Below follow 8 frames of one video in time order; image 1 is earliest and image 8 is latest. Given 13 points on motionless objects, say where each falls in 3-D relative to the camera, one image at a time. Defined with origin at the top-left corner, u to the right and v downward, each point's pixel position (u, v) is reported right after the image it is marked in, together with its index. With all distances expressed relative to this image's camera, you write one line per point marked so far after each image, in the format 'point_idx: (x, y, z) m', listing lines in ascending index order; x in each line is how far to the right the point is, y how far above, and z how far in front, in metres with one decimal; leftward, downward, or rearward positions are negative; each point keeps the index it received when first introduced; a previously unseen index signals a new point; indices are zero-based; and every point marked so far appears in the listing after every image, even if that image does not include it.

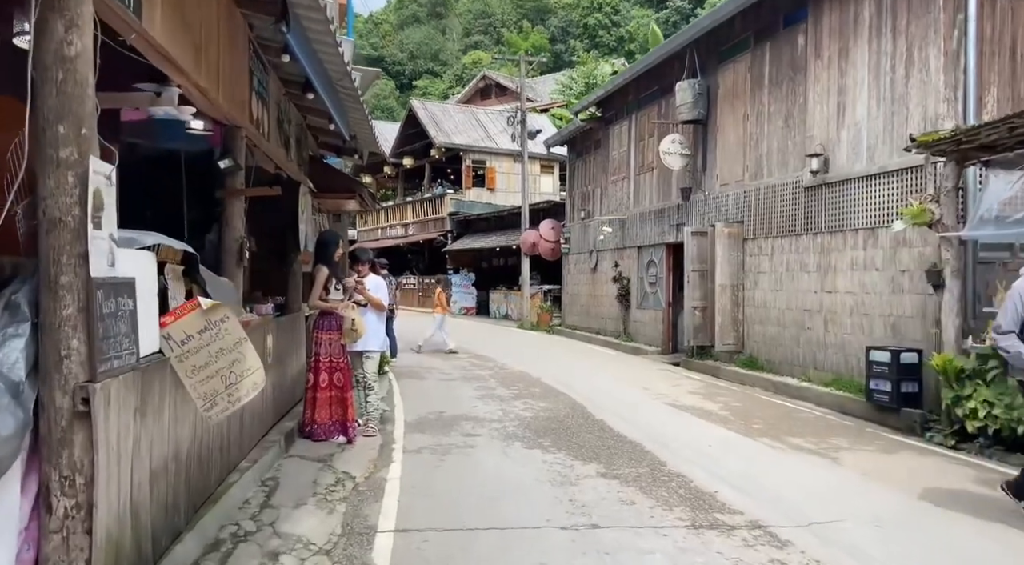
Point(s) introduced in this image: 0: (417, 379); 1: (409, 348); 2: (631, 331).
0: (-1.5, -1.5, +12.0) m
1: (-2.3, -1.5, +16.8) m
2: (+2.9, -1.2, +17.8) m
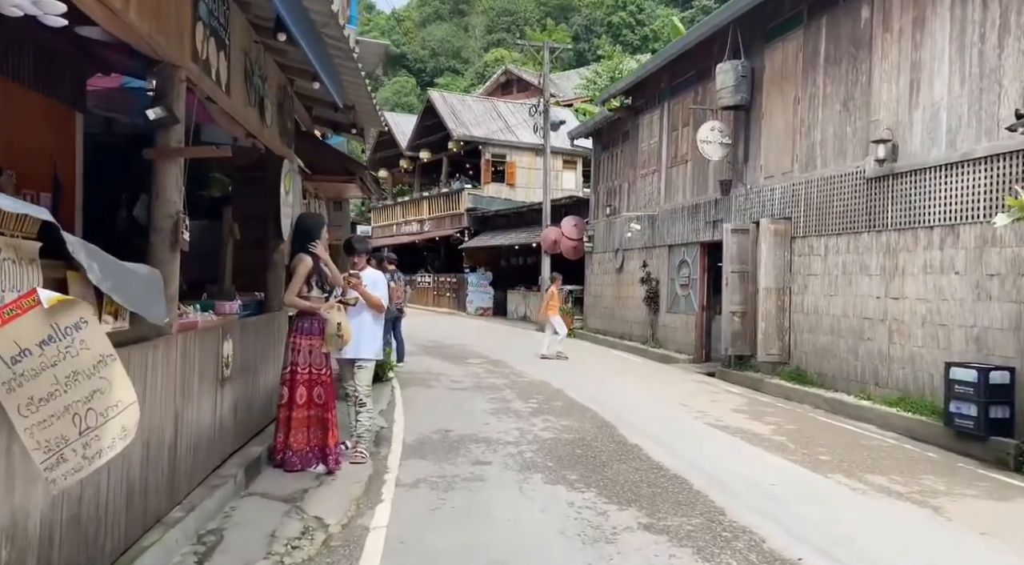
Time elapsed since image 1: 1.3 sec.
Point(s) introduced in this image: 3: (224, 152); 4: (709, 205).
0: (-1.3, -1.5, +10.7) m
1: (-1.9, -1.4, +15.6) m
2: (+3.3, -1.2, +16.5) m
3: (-1.5, +0.7, +3.9) m
4: (+3.8, +1.5, +14.4) m
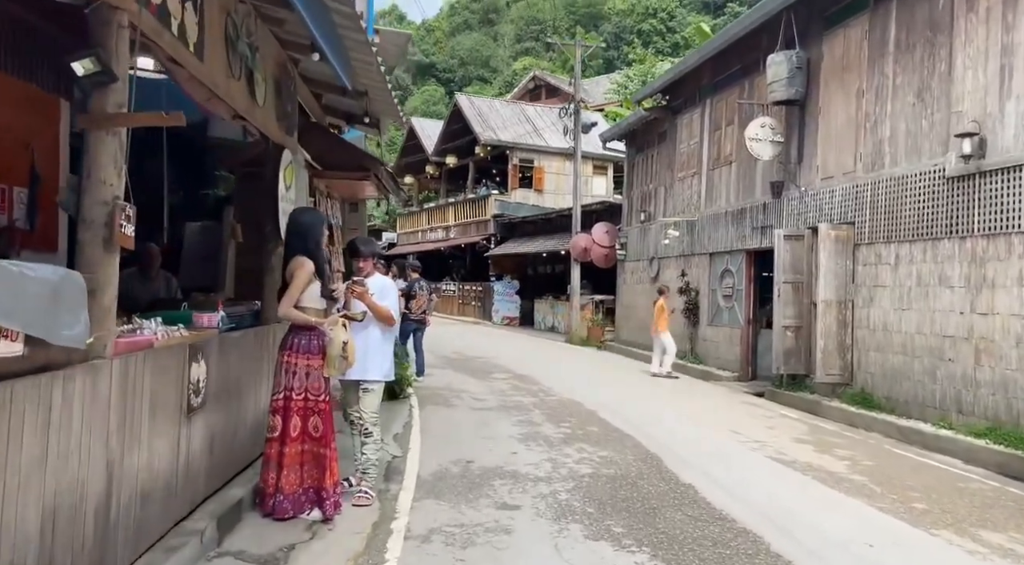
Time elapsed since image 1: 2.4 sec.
0: (-0.9, -1.6, +9.8) m
1: (-1.3, -1.6, +14.6) m
2: (+3.9, -1.5, +15.4) m
3: (-1.3, +0.7, +3.0) m
4: (+4.4, +1.3, +13.3) m
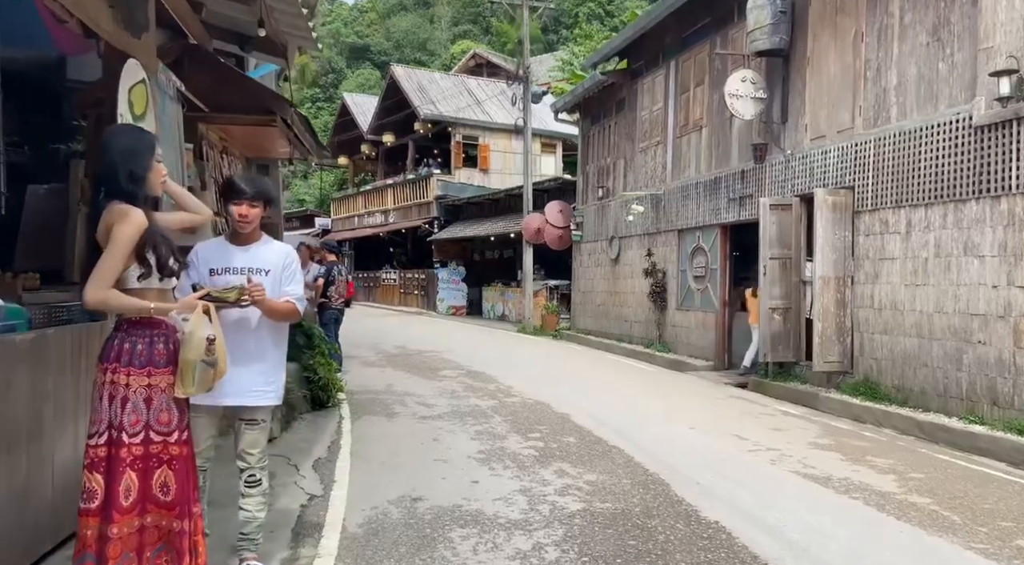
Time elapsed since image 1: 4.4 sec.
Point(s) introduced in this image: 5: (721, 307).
0: (-1.4, -1.4, +8.0) m
1: (-2.2, -1.3, +12.8) m
2: (+2.9, -1.1, +13.9) m
3: (-1.4, +0.8, +1.2) m
4: (+3.5, +1.7, +11.8) m
5: (+3.4, -0.4, +12.2) m
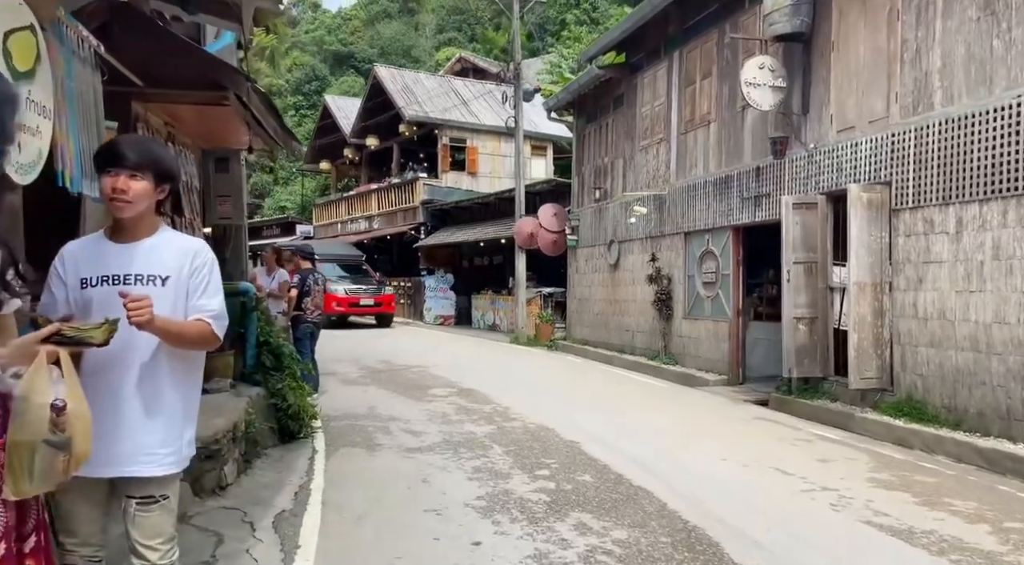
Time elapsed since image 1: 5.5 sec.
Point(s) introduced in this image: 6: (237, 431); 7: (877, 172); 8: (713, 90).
0: (-1.4, -1.5, +6.9) m
1: (-2.3, -1.5, +11.7) m
2: (+2.8, -1.2, +12.9) m
3: (-1.2, +0.7, +0.1) m
4: (+3.4, +1.6, +10.9) m
5: (+3.4, -0.5, +11.2) m
6: (-2.0, -1.1, +5.5) m
7: (+4.1, +1.3, +8.5) m
8: (+3.2, +3.1, +11.8) m
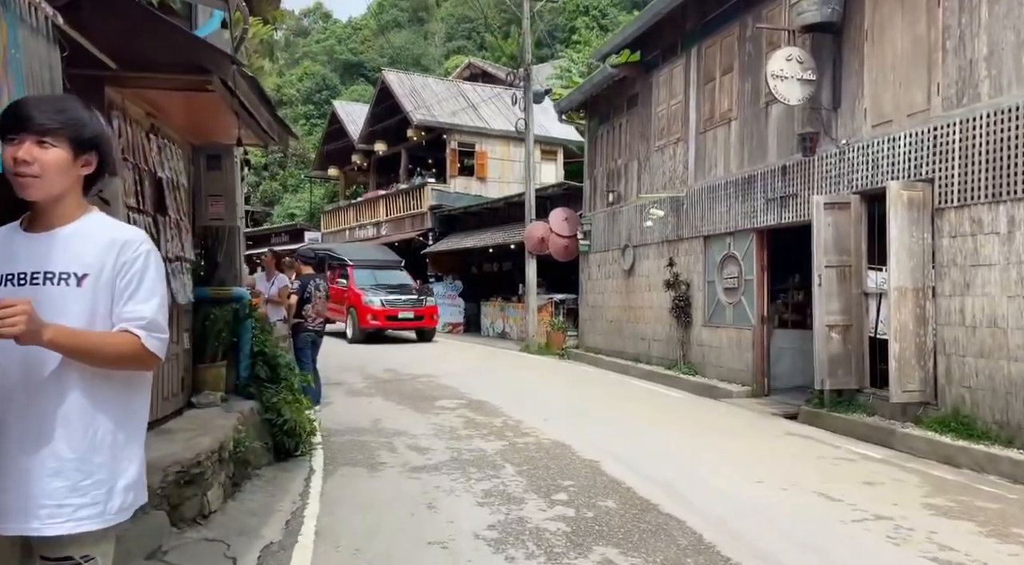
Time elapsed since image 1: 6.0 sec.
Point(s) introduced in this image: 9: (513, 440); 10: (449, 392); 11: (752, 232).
0: (-1.2, -1.6, +6.4) m
1: (-2.1, -1.6, +11.2) m
2: (+3.0, -1.3, +12.3) m
3: (-1.2, +0.7, -0.4) m
4: (+3.6, +1.5, +10.3) m
5: (+3.5, -0.6, +10.6) m
6: (-1.9, -1.1, +5.0) m
7: (+4.3, +1.2, +7.9) m
8: (+3.4, +3.0, +11.3) m
9: (0.0, -1.6, +7.4) m
10: (-0.9, -1.6, +10.5) m
11: (+3.5, +0.7, +10.8) m
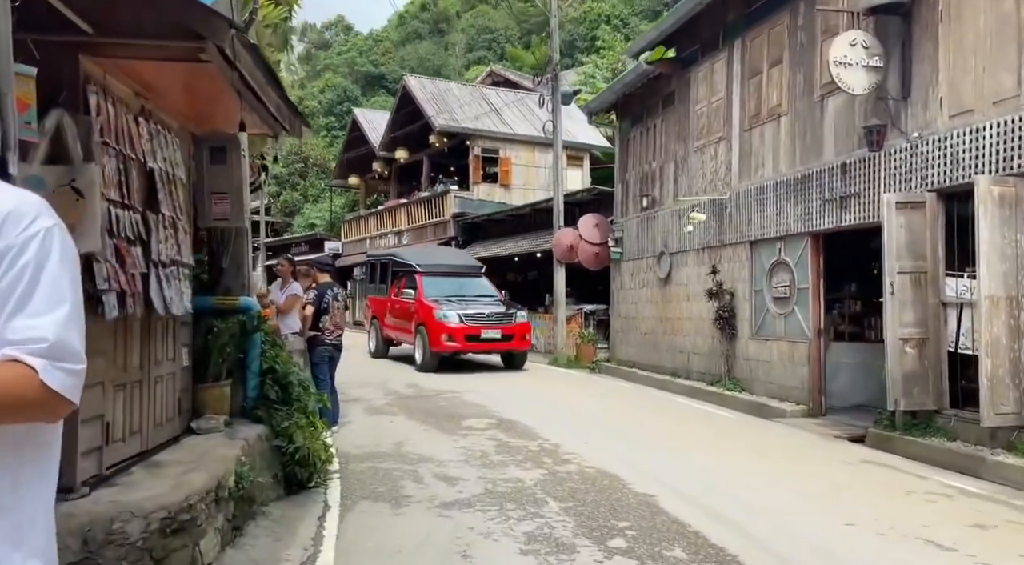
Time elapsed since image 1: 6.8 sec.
0: (-0.9, -1.6, +5.6) m
1: (-1.7, -1.7, +10.4) m
2: (+3.5, -1.5, +11.4) m
3: (-1.1, +0.8, -1.2) m
4: (+4.0, +1.4, +9.4) m
5: (+4.0, -0.7, +9.7) m
6: (-1.7, -1.2, +4.2) m
7: (+4.6, +1.1, +7.0) m
8: (+3.8, +2.9, +10.4) m
9: (+0.4, -1.6, +6.6) m
10: (-0.5, -1.7, +9.7) m
11: (+3.9, +0.6, +9.9) m
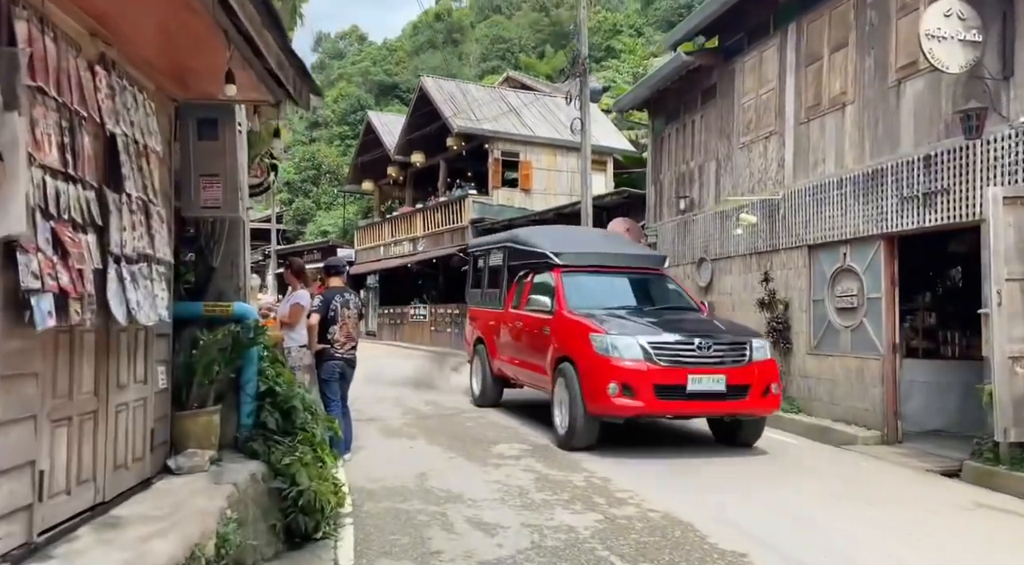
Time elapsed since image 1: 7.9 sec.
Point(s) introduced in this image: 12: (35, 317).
0: (-0.6, -1.6, +4.5) m
1: (-1.3, -1.8, +9.3) m
2: (+3.9, -1.6, +10.3) m
3: (-0.8, +0.8, -2.2) m
4: (+4.4, +1.3, +8.3) m
5: (+4.4, -0.8, +8.6) m
6: (-1.3, -1.2, +3.1) m
7: (+5.0, +1.1, +5.8) m
8: (+4.2, +2.7, +9.3) m
9: (+0.7, -1.7, +5.4) m
10: (-0.1, -1.8, +8.6) m
11: (+4.4, +0.5, +8.8) m
12: (-1.8, -0.1, +2.7) m
